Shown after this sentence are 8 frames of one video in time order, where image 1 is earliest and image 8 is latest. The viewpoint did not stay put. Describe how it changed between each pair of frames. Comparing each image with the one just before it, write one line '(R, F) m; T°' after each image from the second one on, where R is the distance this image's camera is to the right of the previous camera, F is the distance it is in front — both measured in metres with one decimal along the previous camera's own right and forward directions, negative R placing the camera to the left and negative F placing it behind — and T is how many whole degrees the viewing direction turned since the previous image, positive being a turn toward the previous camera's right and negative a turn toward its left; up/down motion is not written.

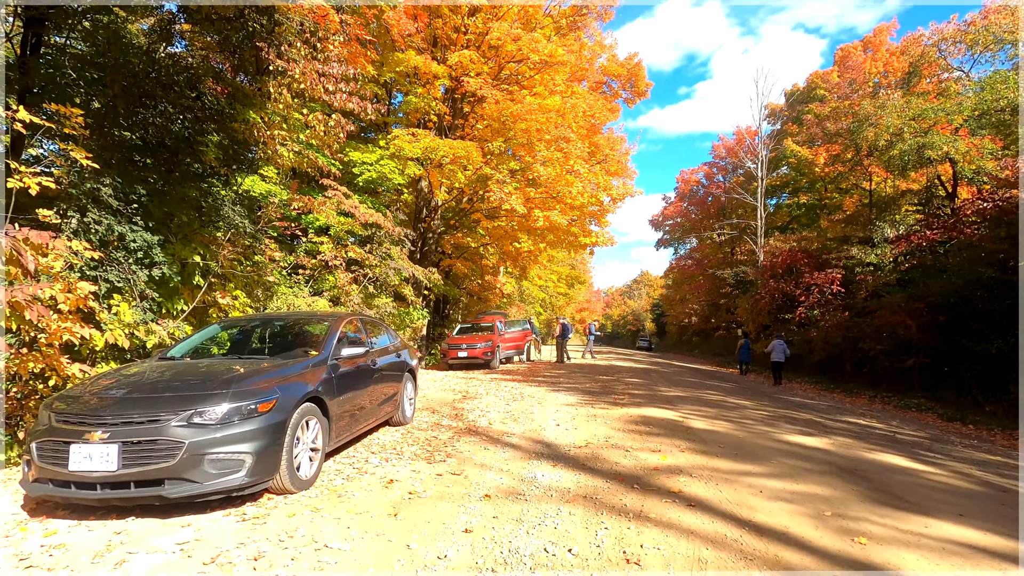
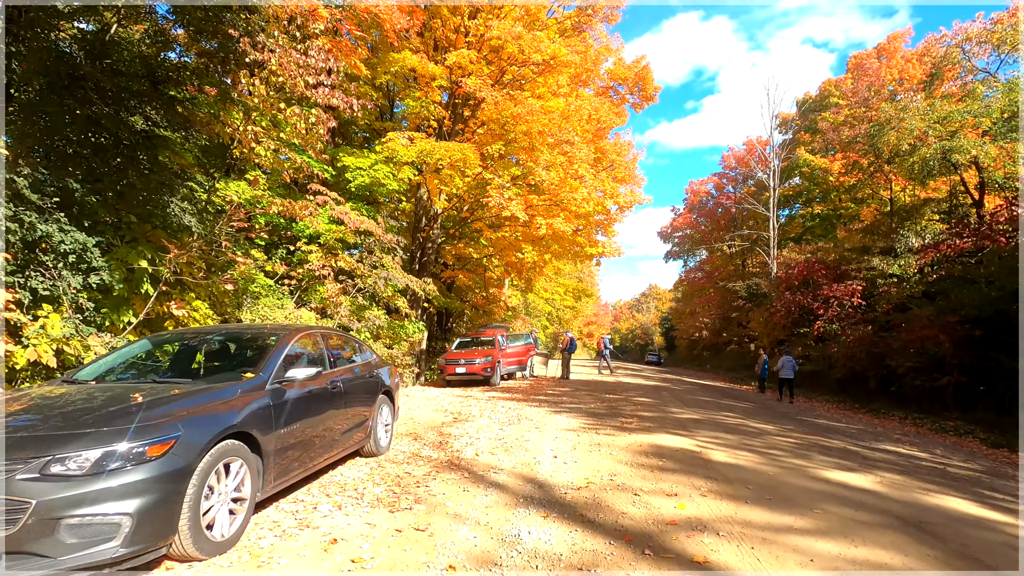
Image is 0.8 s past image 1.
(+0.2, +0.8) m; -1°
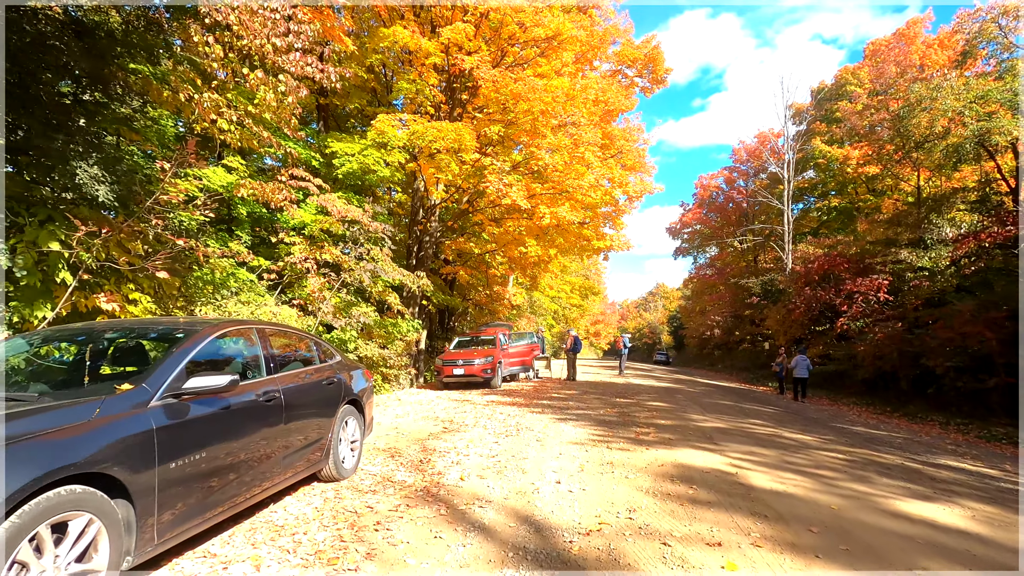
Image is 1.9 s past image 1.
(+0.1, +0.9) m; -1°
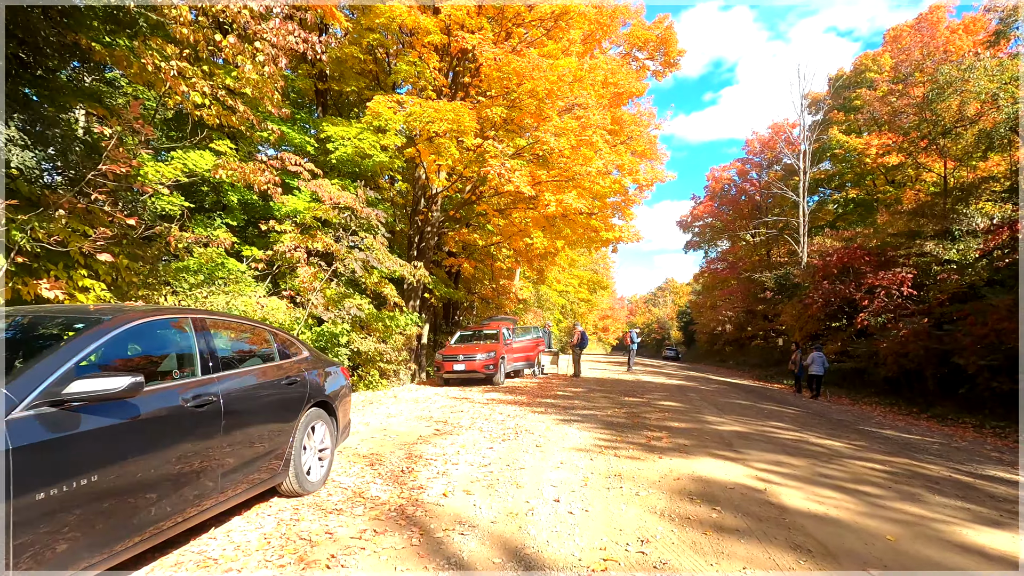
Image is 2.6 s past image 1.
(+0.1, +0.6) m; -1°
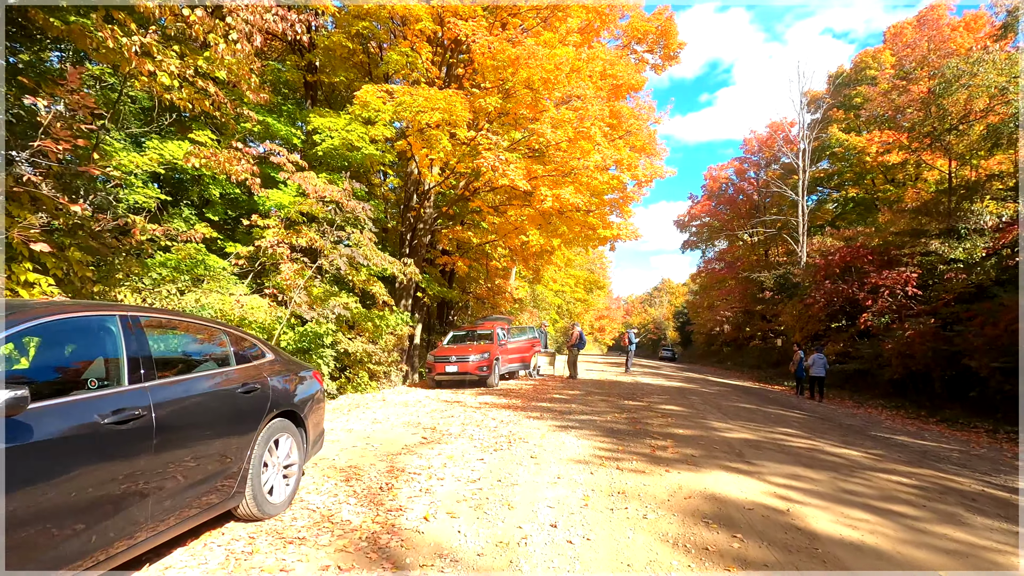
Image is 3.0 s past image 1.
(0.0, +0.4) m; 0°
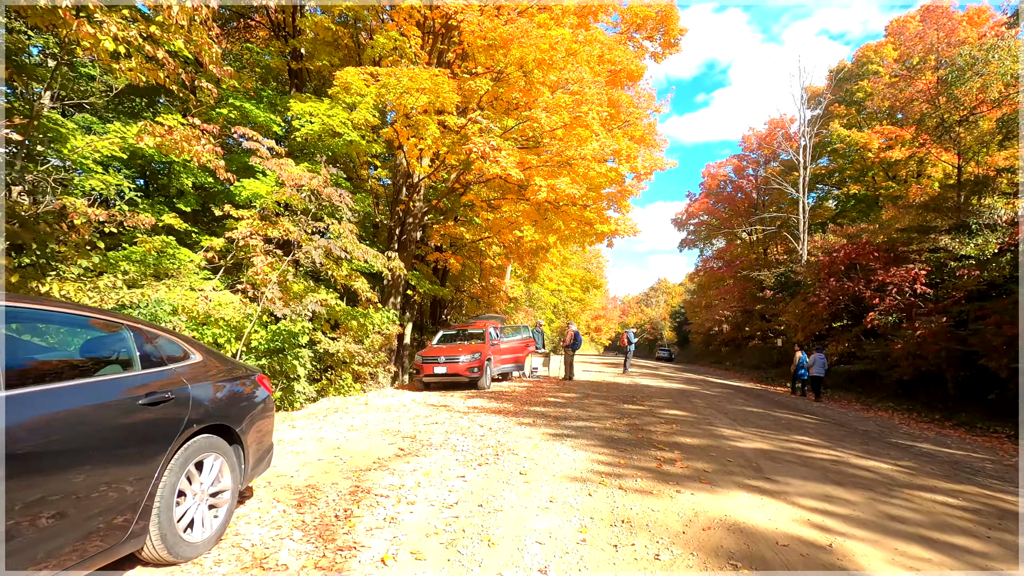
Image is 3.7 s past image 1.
(+0.1, +0.6) m; 0°
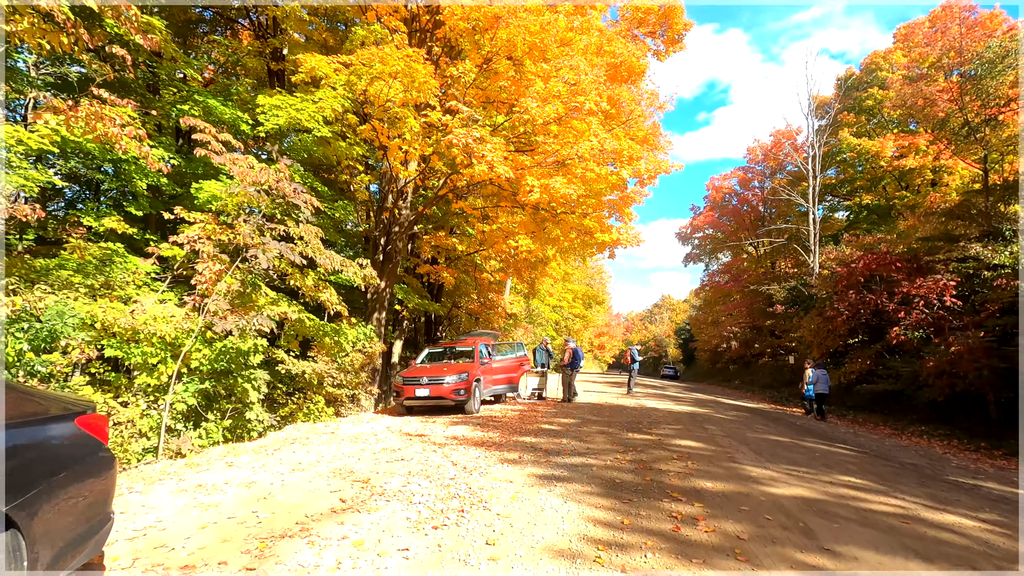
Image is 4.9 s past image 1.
(+0.2, +1.1) m; 0°
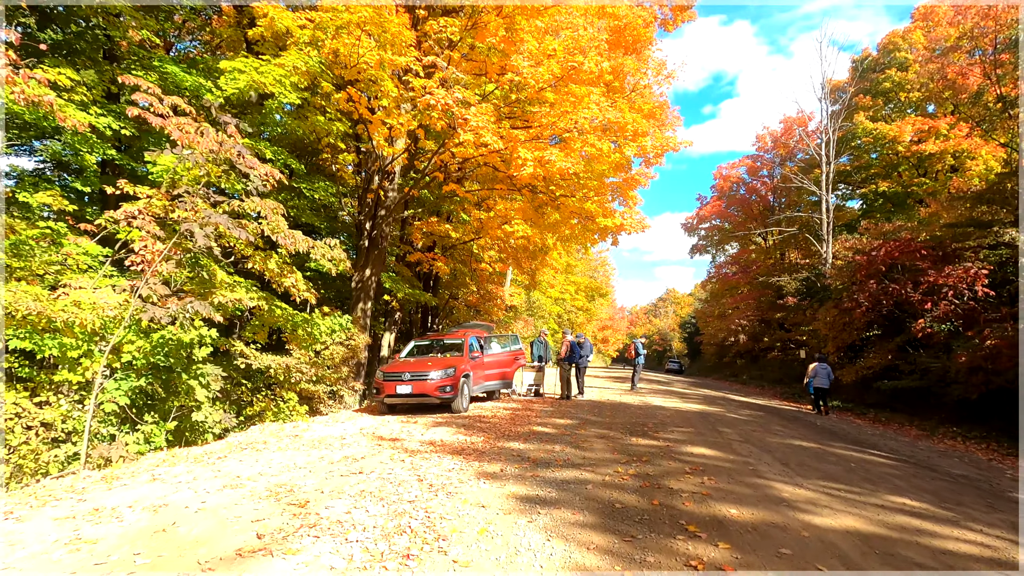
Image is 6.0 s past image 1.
(+0.2, +0.9) m; 0°
